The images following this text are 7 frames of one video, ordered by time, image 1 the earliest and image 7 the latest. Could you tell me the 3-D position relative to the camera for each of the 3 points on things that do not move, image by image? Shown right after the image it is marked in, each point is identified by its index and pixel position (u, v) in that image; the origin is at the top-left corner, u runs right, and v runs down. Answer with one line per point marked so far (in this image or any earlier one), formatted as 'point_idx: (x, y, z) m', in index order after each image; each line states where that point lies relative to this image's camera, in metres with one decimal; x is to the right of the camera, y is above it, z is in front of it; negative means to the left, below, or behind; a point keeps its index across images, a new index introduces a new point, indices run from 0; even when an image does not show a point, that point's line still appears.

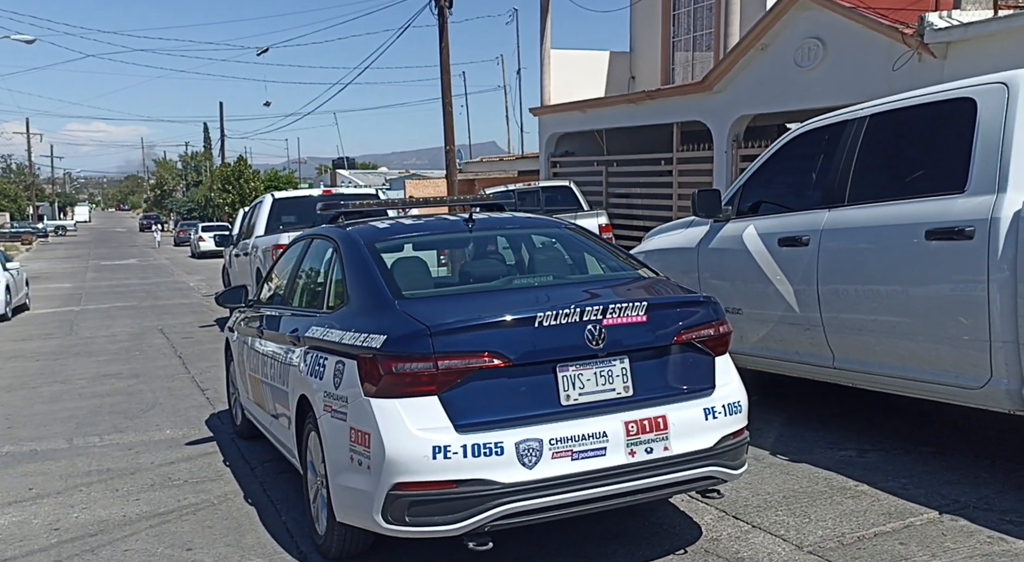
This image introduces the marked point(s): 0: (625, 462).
0: (+0.5, -0.7, +4.0) m
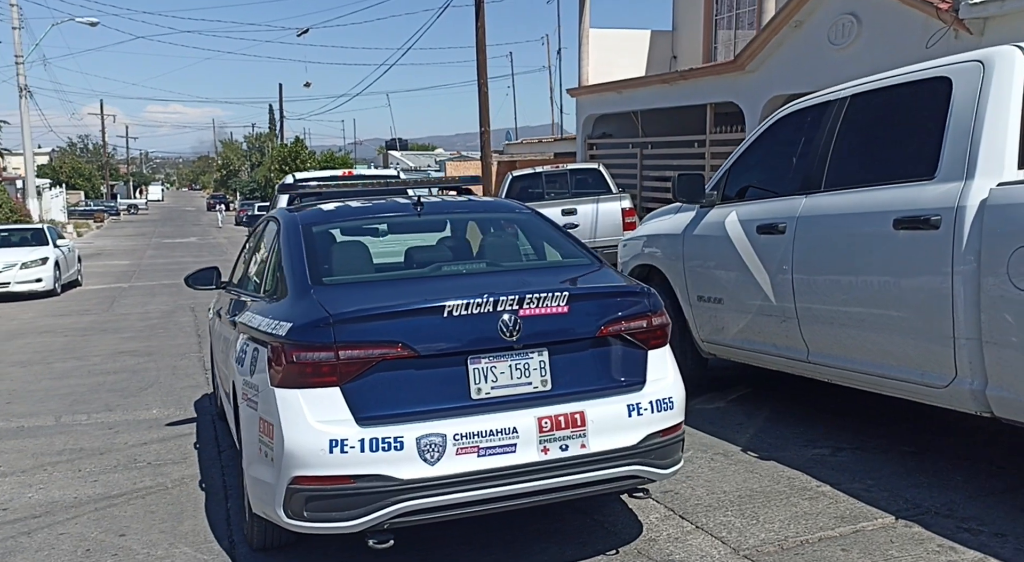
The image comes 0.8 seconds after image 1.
0: (+0.1, -0.7, +3.8) m
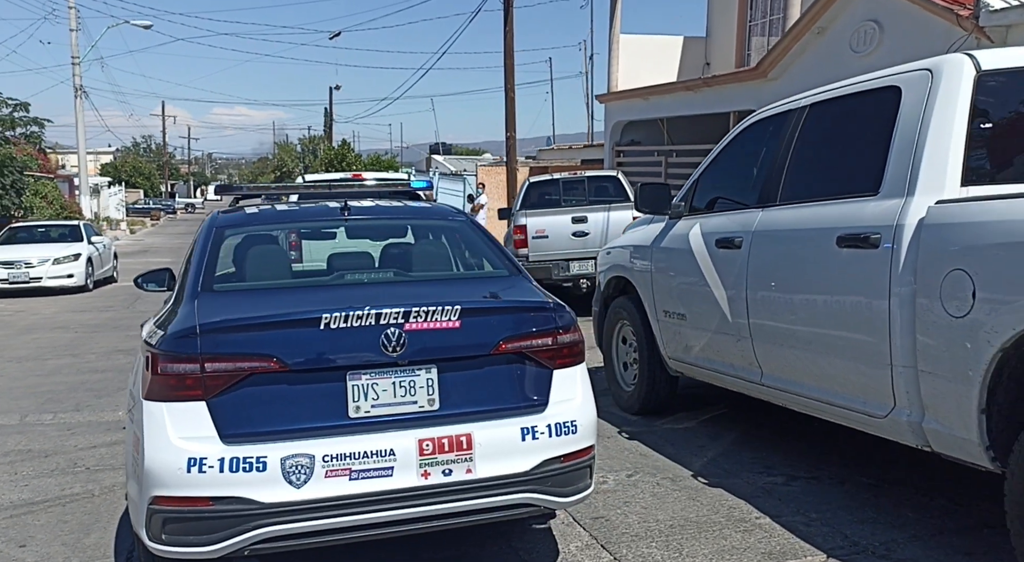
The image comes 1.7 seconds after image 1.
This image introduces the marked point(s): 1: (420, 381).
0: (-0.4, -0.8, +3.6) m
1: (-0.4, -0.4, +3.7) m
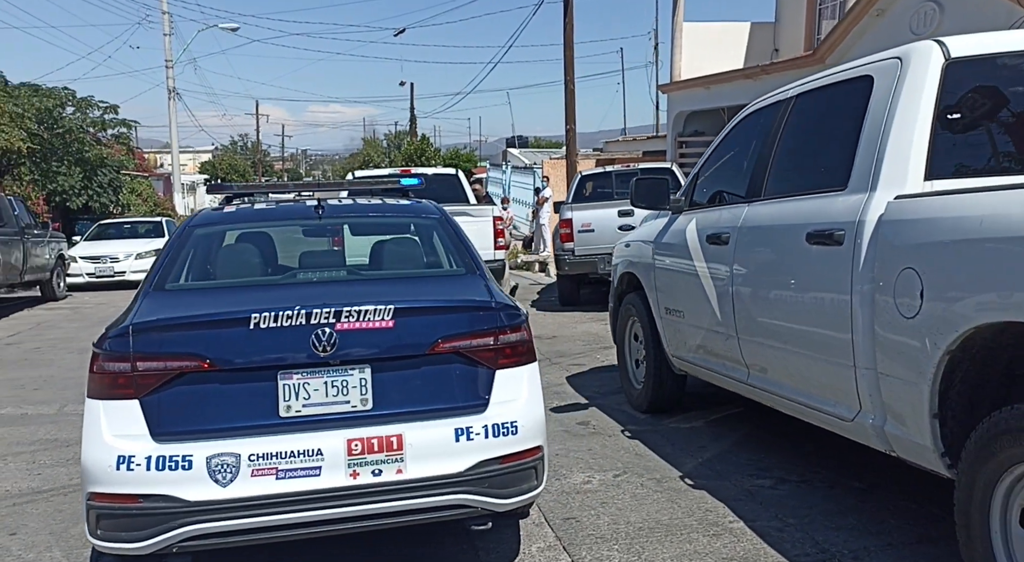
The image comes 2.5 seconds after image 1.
0: (-0.6, -0.8, +3.6) m
1: (-0.6, -0.4, +3.7) m
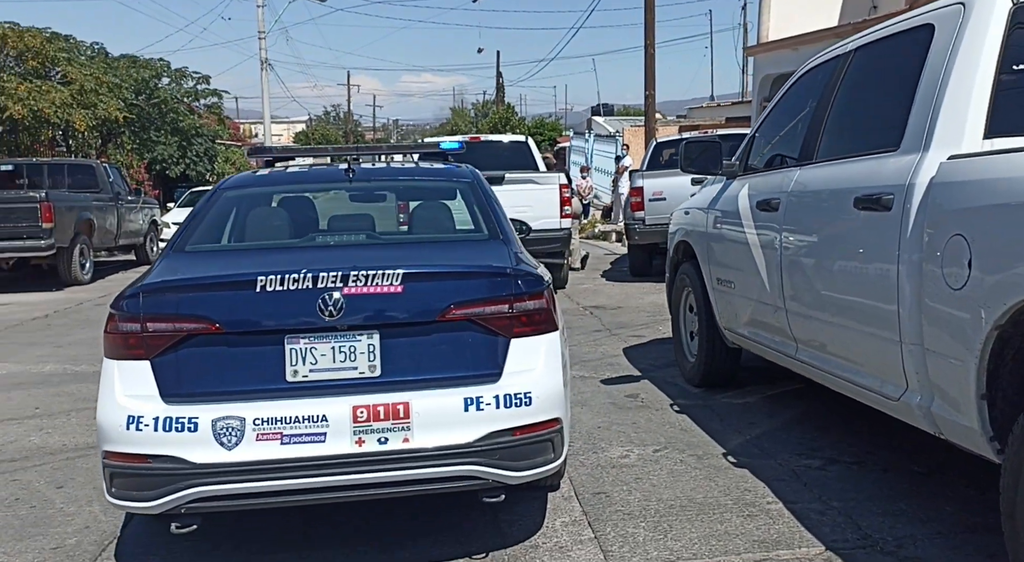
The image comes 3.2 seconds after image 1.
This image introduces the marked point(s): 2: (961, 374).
0: (-0.6, -0.6, +3.5) m
1: (-0.6, -0.2, +3.6) m
2: (+1.6, -0.3, +3.4) m
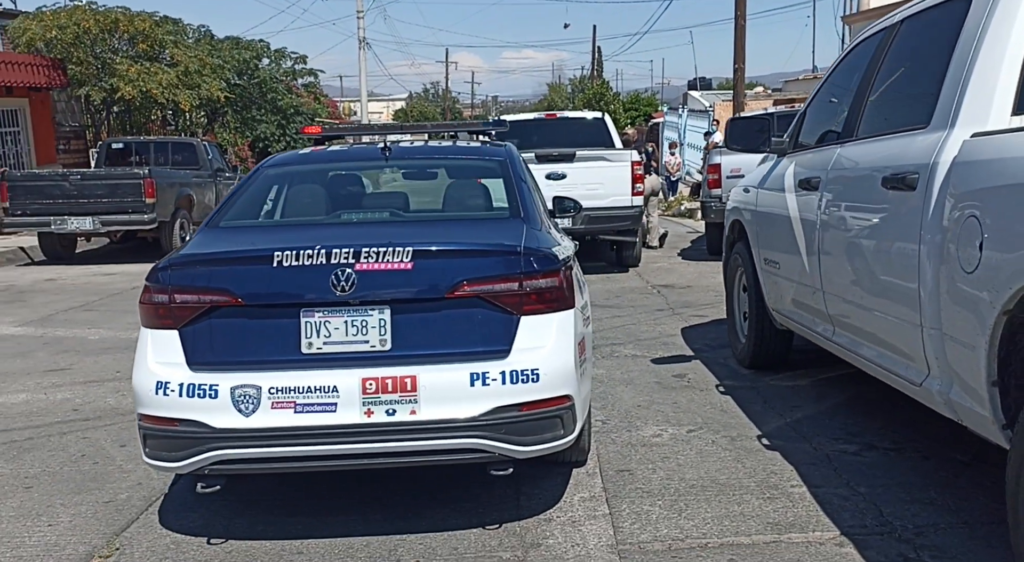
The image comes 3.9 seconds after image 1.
0: (-0.6, -0.5, +3.7) m
1: (-0.5, -0.2, +3.7) m
2: (+1.6, -0.3, +3.3) m
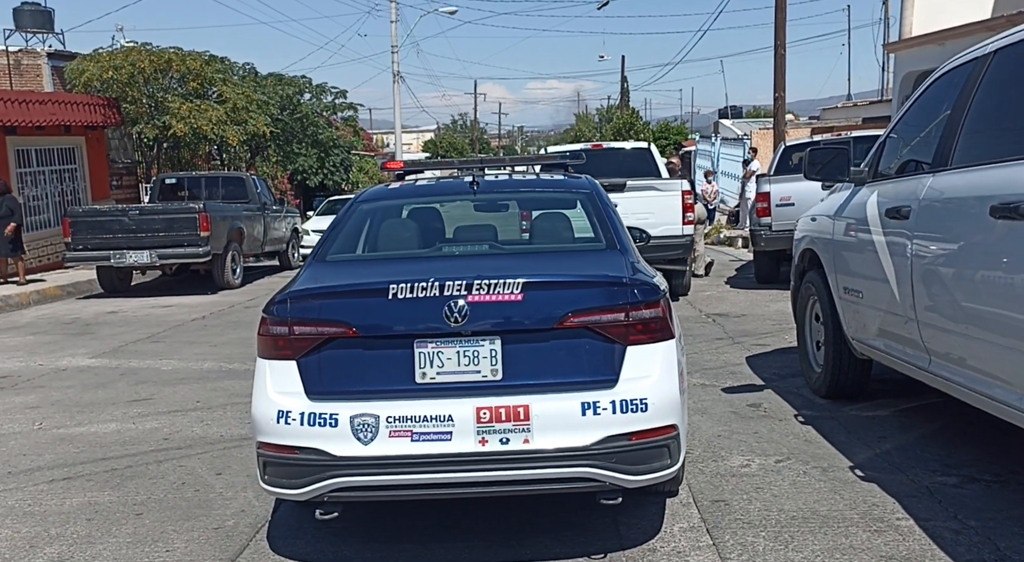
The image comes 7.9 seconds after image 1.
0: (-0.1, -0.7, +3.7) m
1: (-0.1, -0.3, +3.8) m
2: (+2.0, -0.4, +3.3) m
